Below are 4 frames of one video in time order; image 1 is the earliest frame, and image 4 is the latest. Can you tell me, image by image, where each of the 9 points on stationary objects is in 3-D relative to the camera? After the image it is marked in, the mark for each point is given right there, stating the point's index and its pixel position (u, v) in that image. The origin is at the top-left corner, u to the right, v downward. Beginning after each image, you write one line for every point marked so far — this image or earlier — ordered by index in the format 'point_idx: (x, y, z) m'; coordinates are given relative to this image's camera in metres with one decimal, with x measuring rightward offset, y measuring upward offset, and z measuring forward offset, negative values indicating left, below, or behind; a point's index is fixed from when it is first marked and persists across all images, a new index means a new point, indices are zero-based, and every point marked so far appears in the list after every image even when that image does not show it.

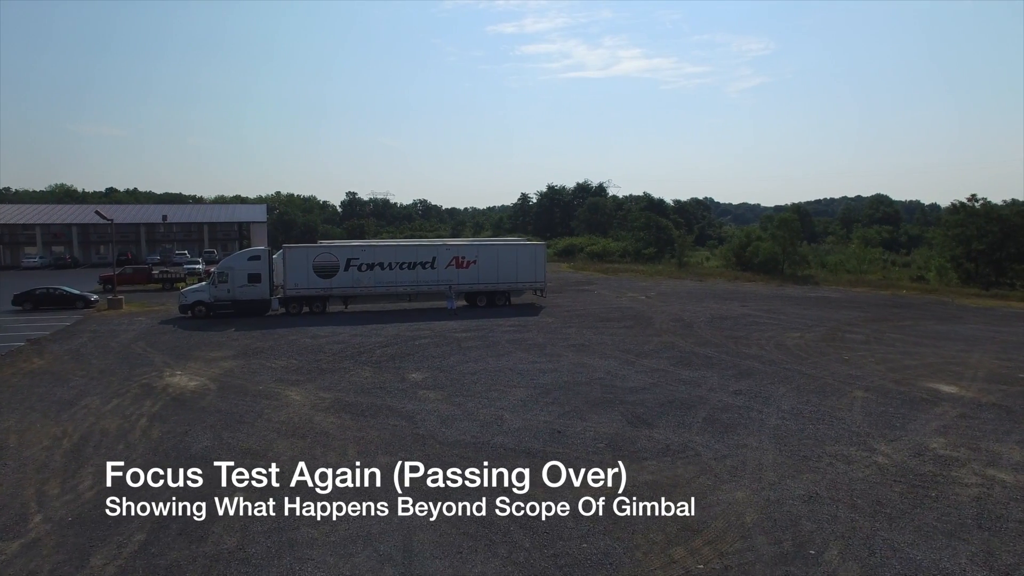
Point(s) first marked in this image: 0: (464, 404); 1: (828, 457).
0: (-1.1, -2.7, +15.7) m
1: (+5.5, -3.0, +11.8) m
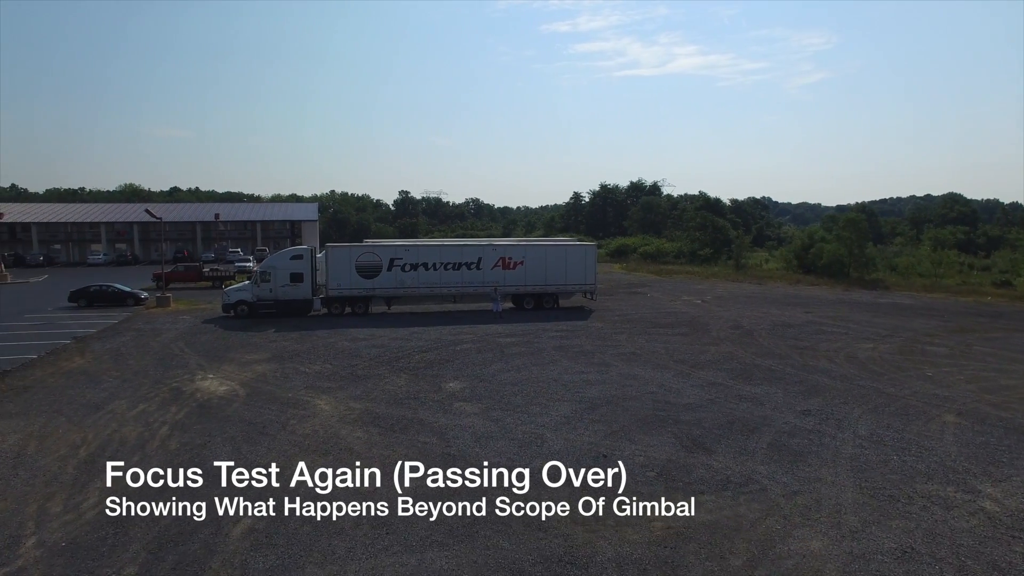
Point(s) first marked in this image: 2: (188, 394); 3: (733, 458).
0: (-0.2, -2.8, +14.5) m
1: (+6.1, -3.1, +10.0) m
2: (-8.1, -2.6, +16.8) m
3: (+4.0, -3.0, +12.1) m
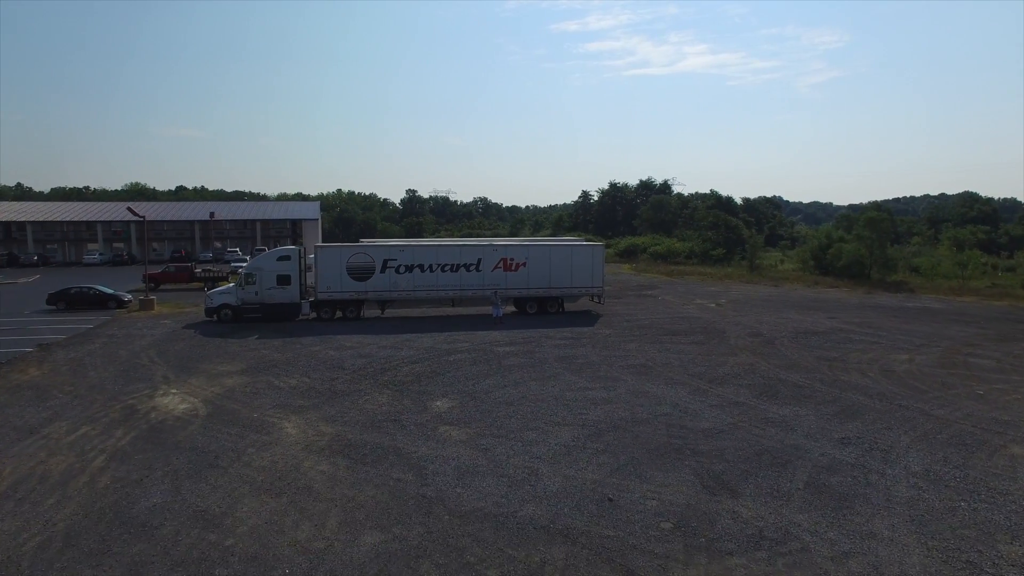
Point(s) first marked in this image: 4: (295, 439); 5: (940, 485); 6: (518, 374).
0: (-0.4, -3.0, +12.5) m
1: (+5.9, -3.3, +8.0) m
2: (-8.2, -2.8, +14.9) m
3: (+3.8, -3.2, +10.0) m
4: (-4.2, -3.0, +13.1) m
5: (+6.7, -3.1, +10.5) m
6: (+0.2, -2.4, +18.6) m
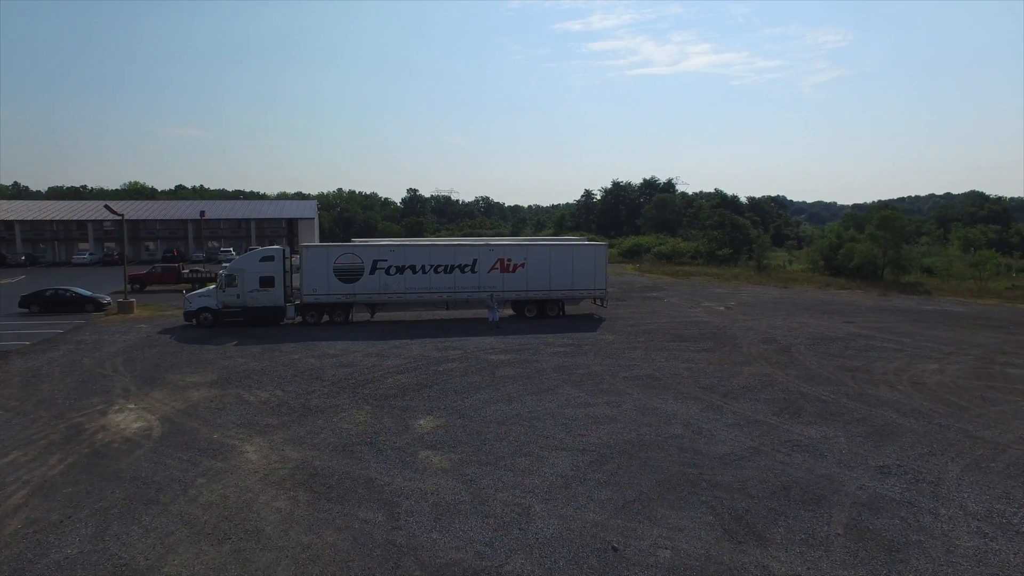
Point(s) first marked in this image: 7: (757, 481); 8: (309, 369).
0: (-0.6, -3.1, +10.8) m
1: (+5.7, -3.4, +6.3) m
2: (-8.4, -2.8, +13.3) m
3: (+3.6, -3.3, +8.4) m
4: (-4.4, -3.1, +11.5) m
5: (+6.5, -3.2, +8.8) m
6: (0.0, -2.5, +16.9) m
7: (+3.9, -3.1, +10.9) m
8: (-5.8, -2.3, +19.3) m
